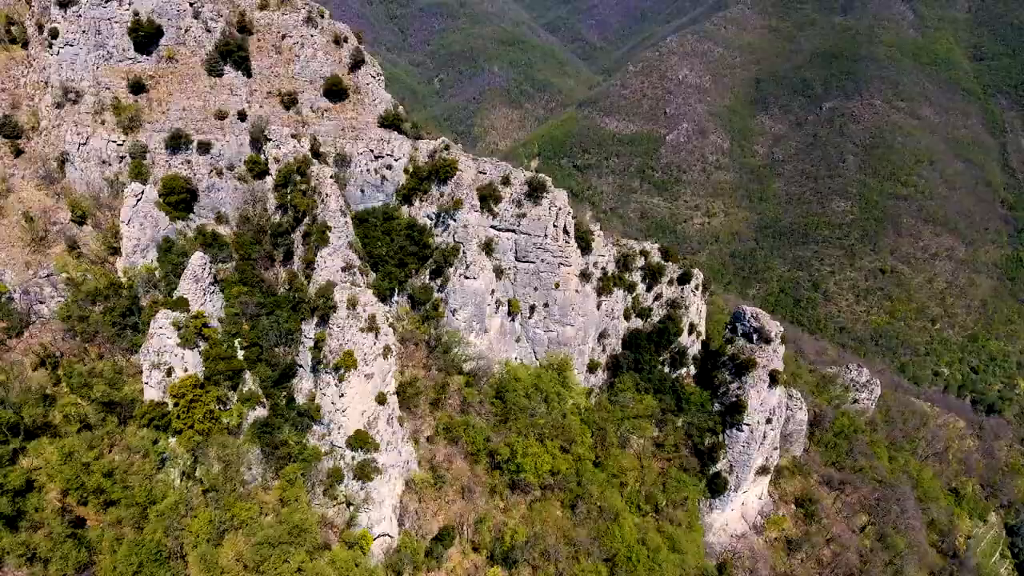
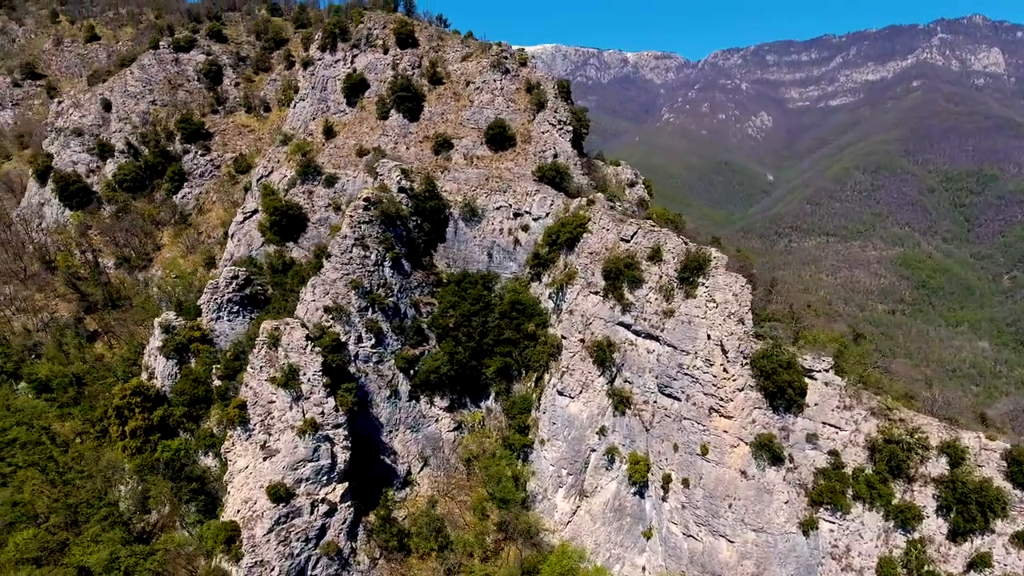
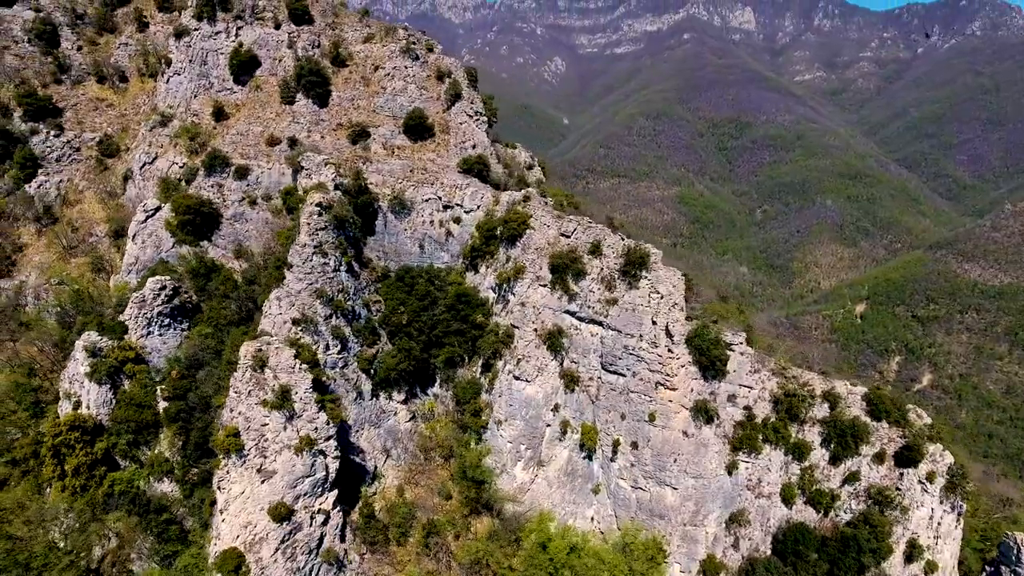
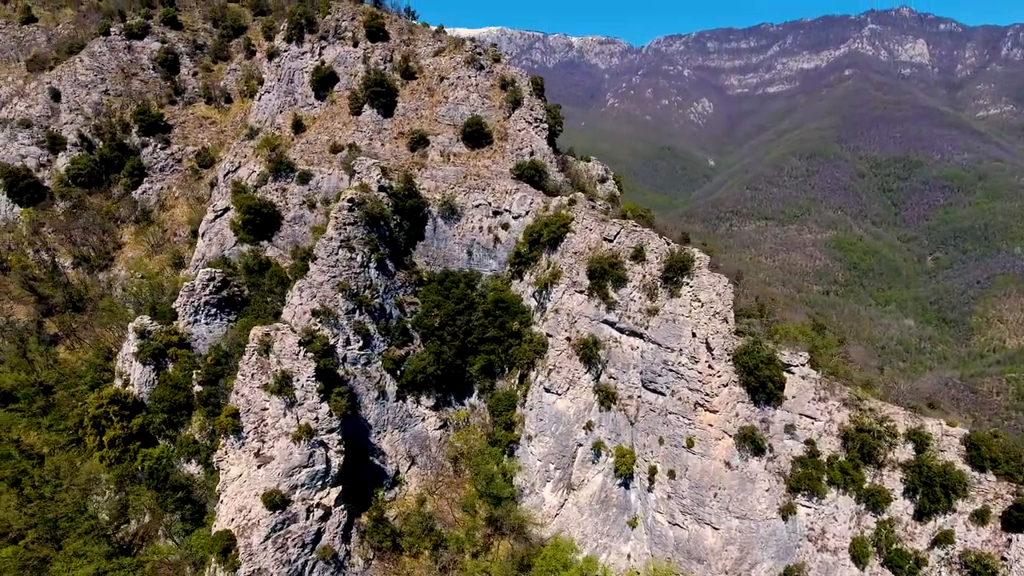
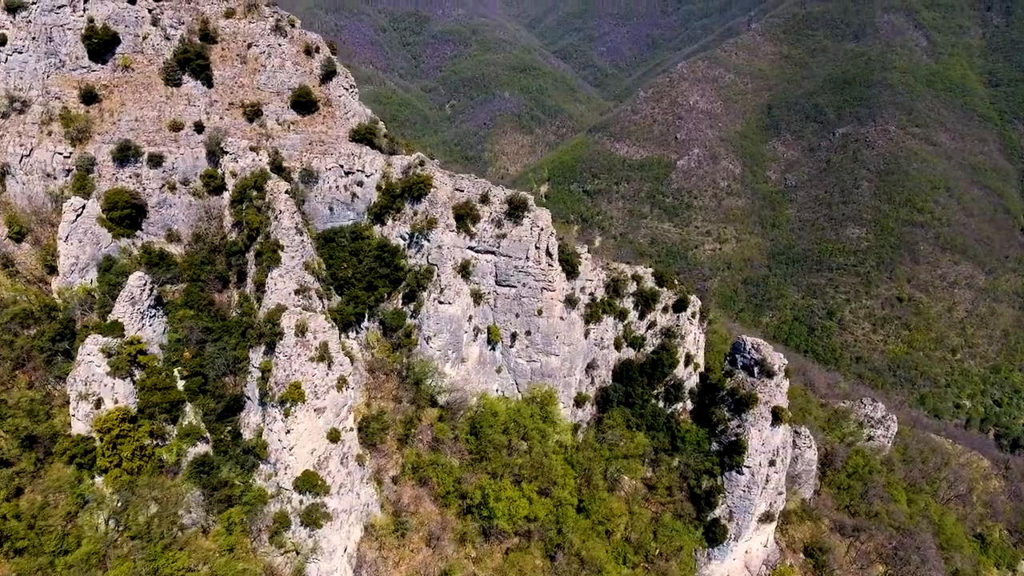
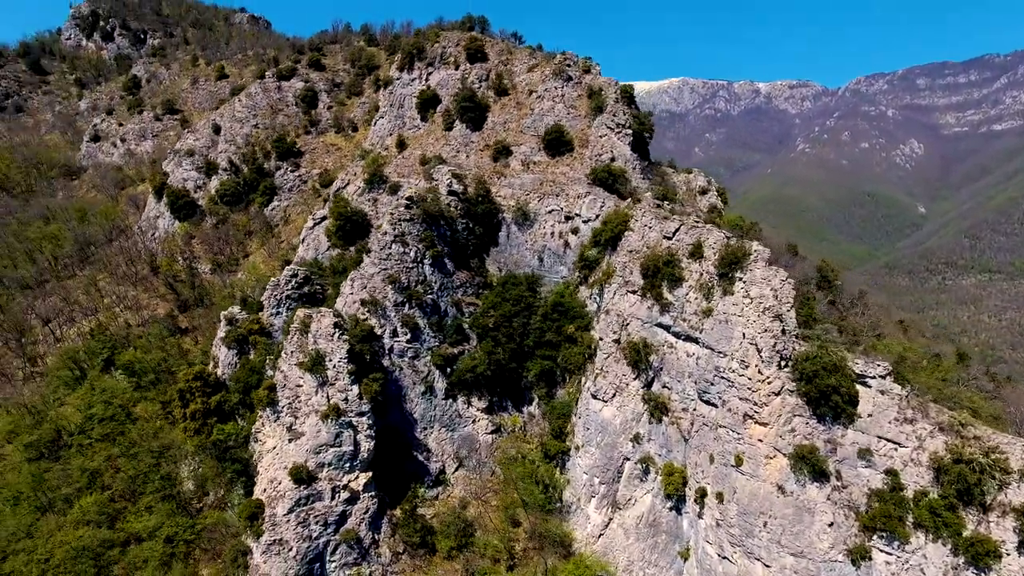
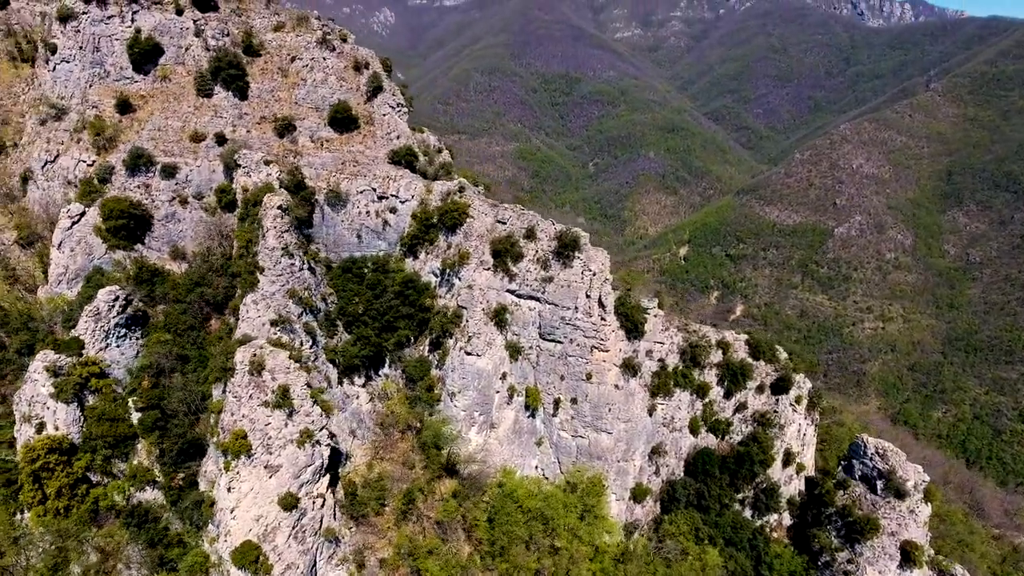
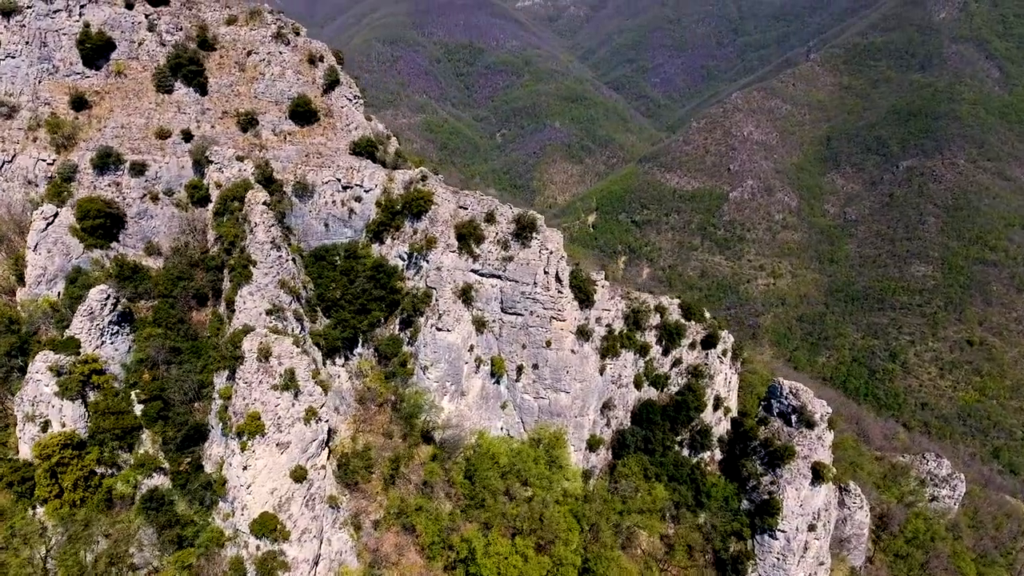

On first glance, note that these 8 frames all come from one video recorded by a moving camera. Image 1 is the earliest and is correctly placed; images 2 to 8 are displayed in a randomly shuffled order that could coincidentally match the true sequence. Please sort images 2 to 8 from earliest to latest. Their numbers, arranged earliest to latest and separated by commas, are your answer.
5, 8, 7, 3, 4, 2, 6
